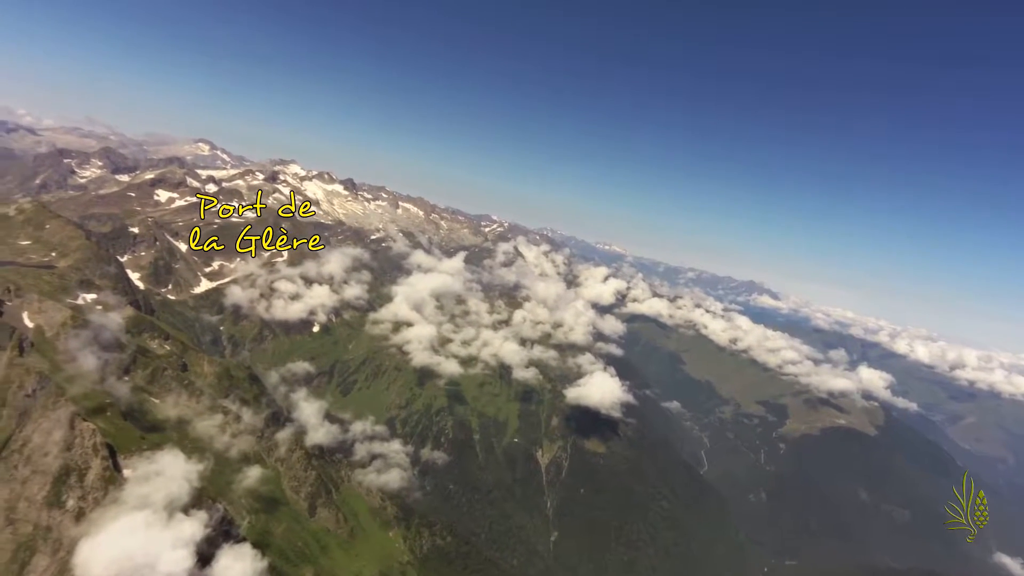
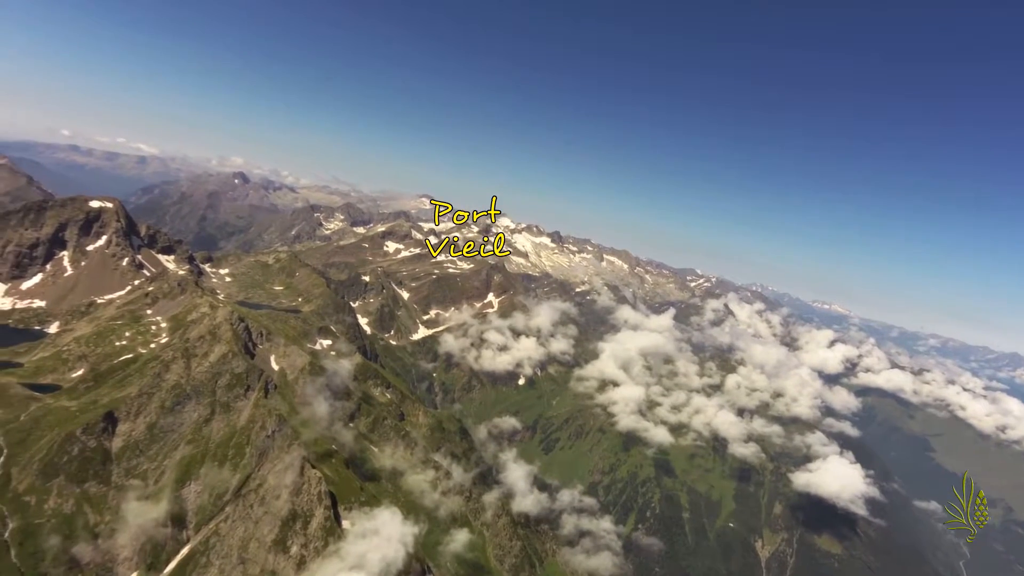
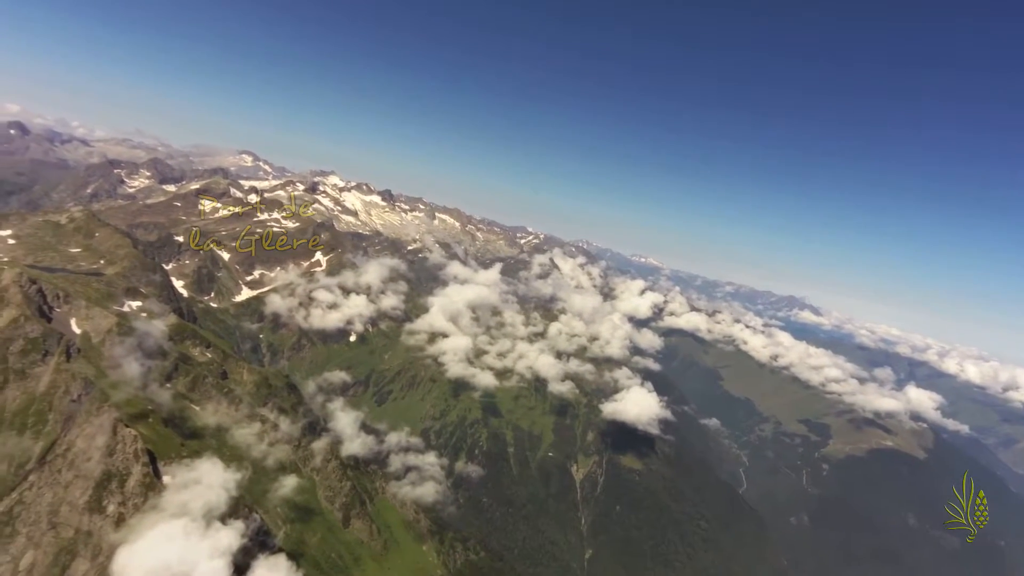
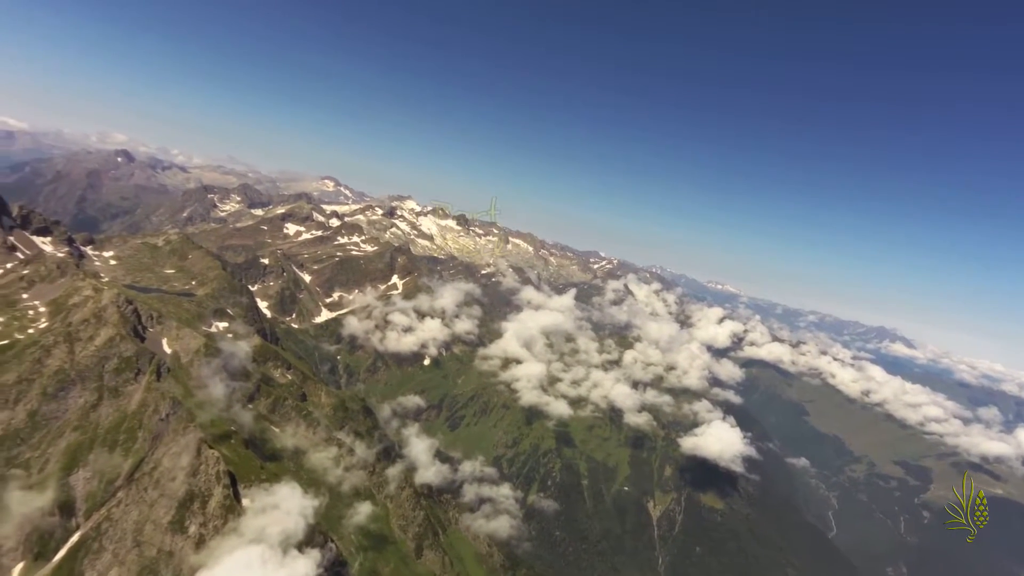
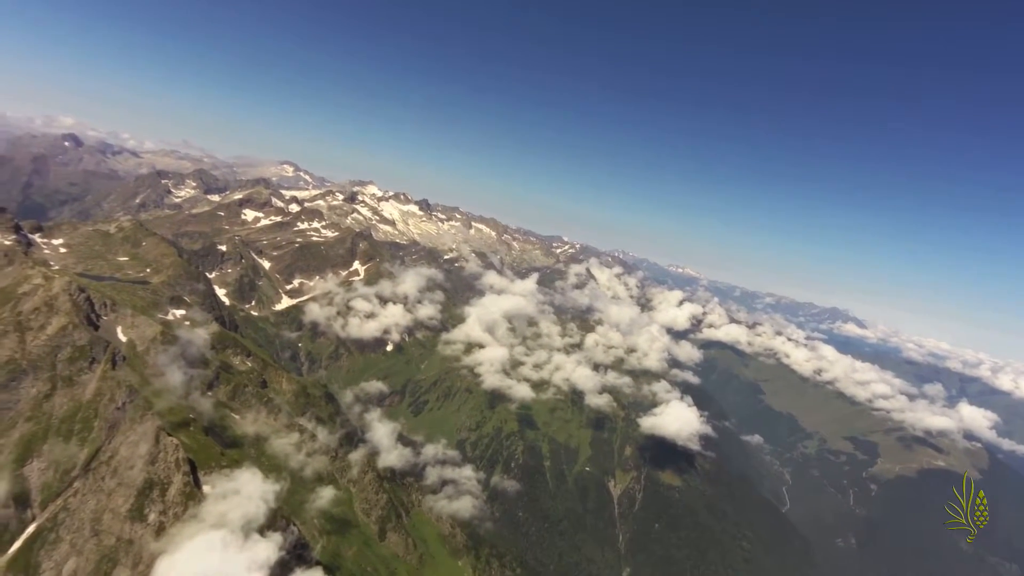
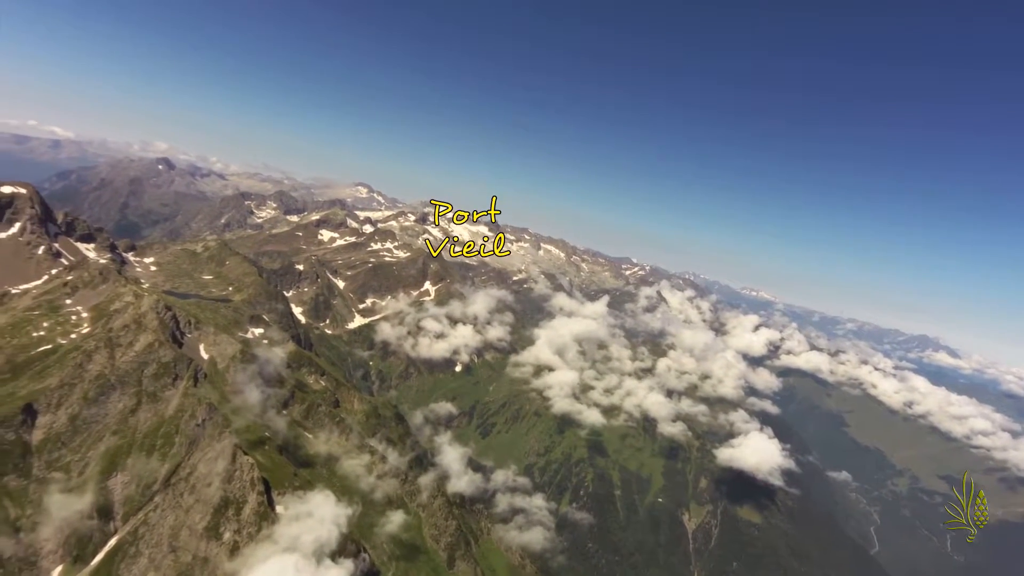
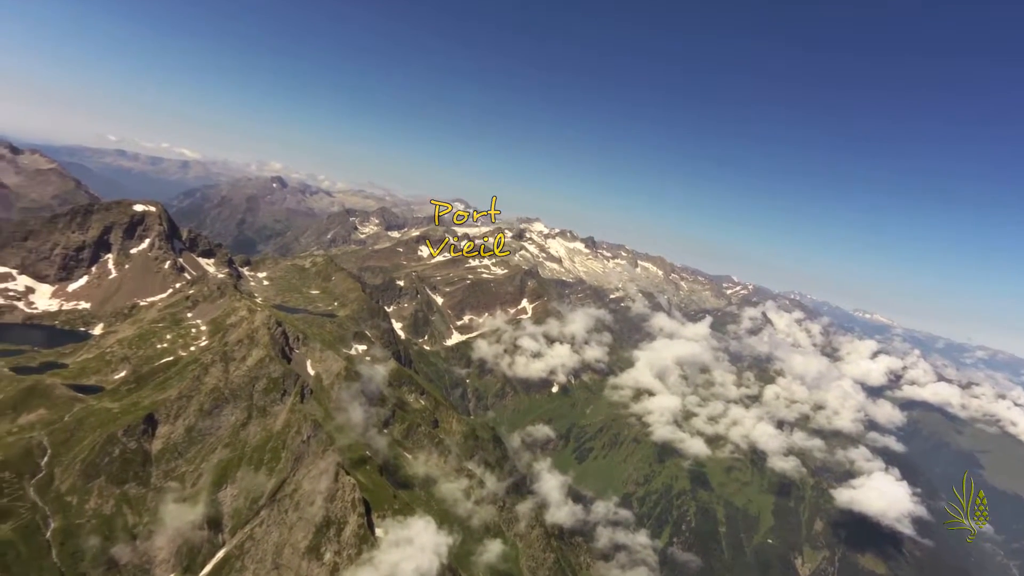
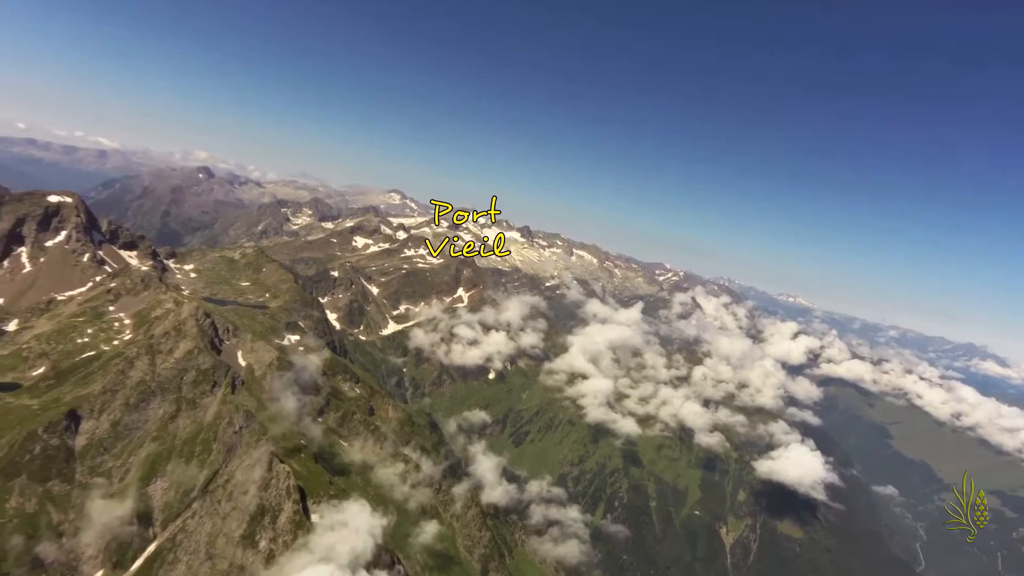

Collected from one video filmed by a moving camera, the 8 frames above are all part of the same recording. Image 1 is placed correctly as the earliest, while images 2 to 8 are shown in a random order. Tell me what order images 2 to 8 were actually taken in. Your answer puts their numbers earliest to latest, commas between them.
3, 5, 4, 6, 8, 2, 7
